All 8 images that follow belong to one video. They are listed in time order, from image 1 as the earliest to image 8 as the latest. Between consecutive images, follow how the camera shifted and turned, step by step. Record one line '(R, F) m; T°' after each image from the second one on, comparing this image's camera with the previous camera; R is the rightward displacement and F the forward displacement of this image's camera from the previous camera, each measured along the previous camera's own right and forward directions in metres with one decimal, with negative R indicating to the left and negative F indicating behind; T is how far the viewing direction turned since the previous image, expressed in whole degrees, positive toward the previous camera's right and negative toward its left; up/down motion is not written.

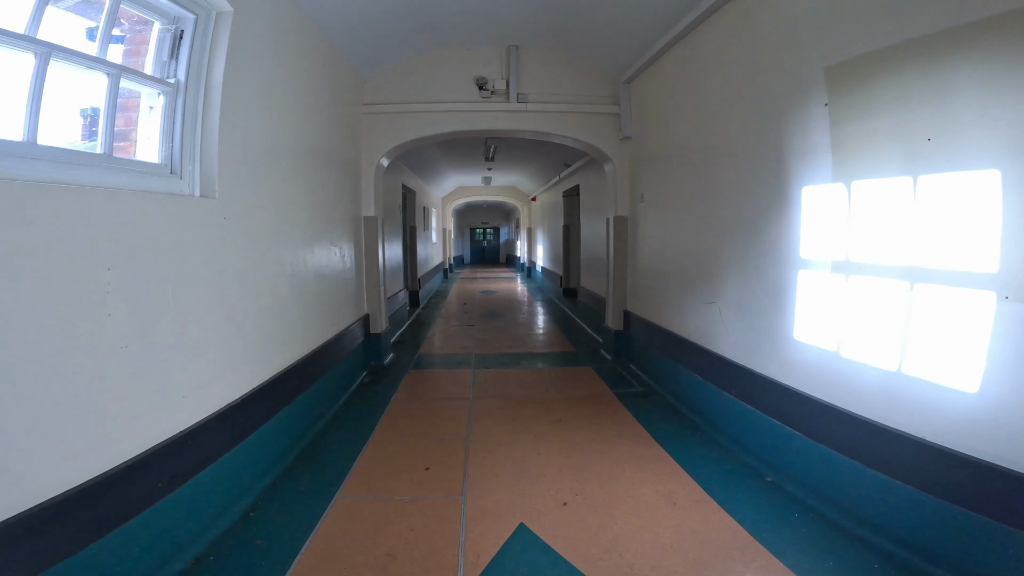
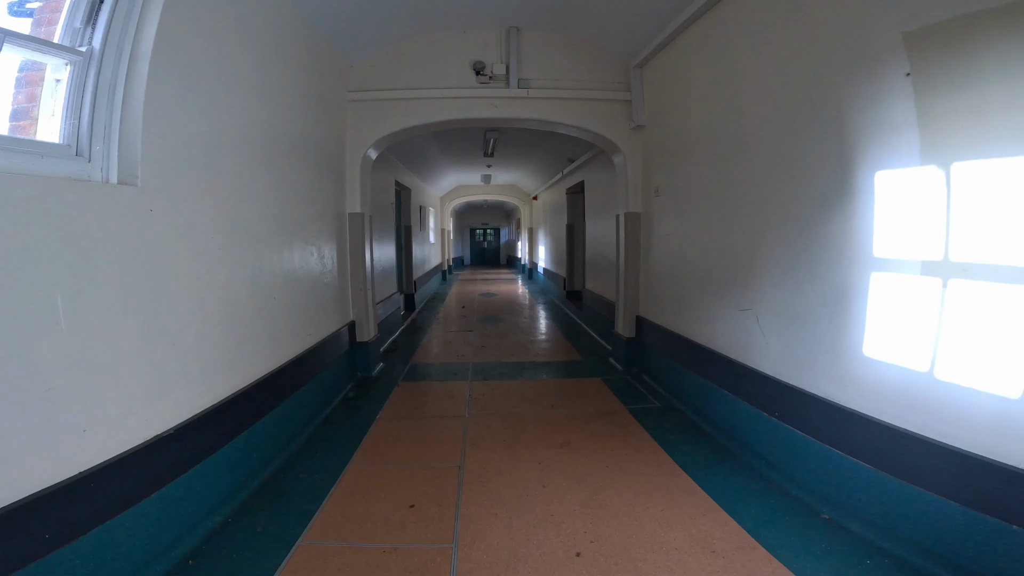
(0.0, +0.4) m; 0°
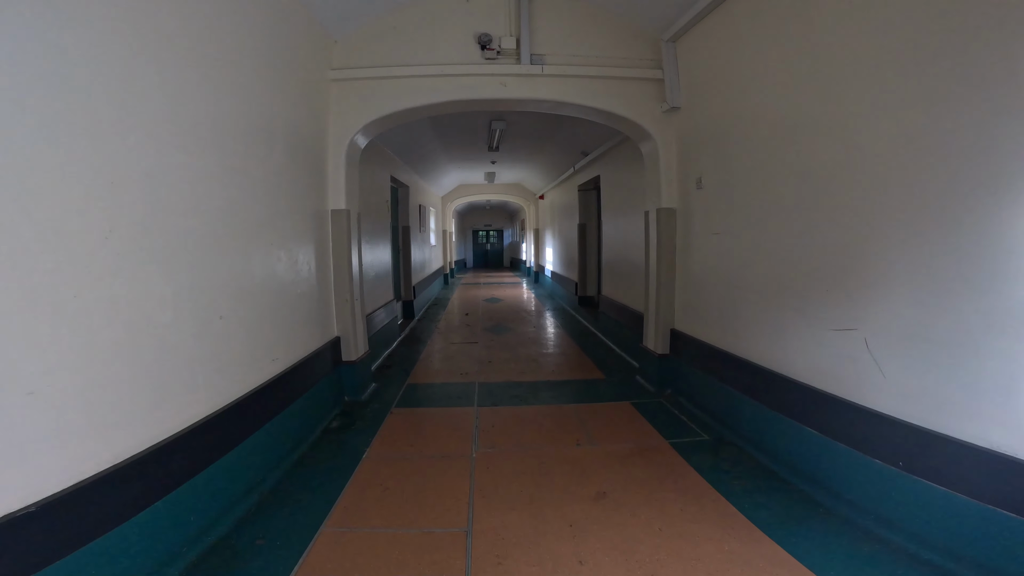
(-0.1, +0.6) m; 0°
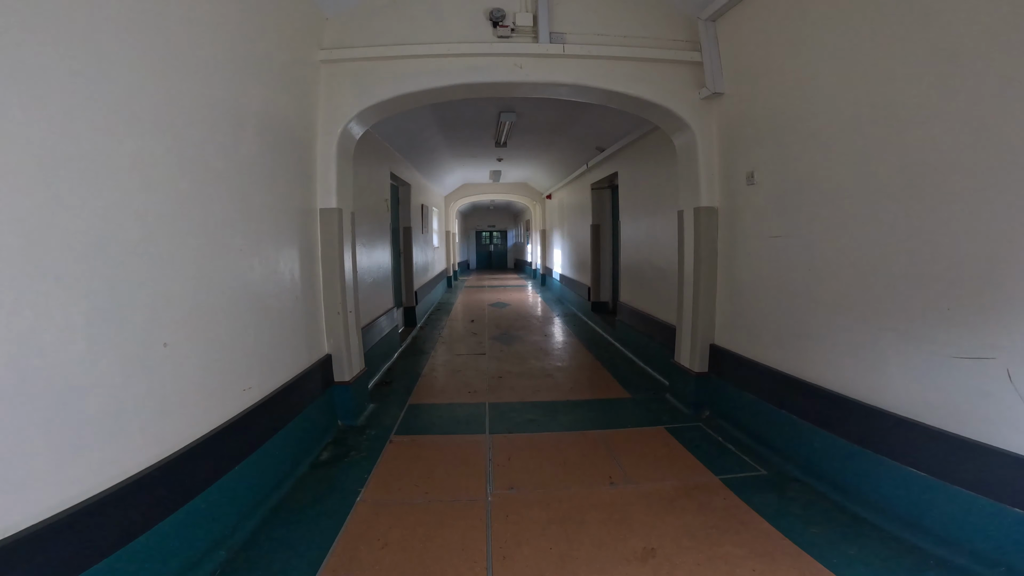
(-0.1, +0.4) m; 0°
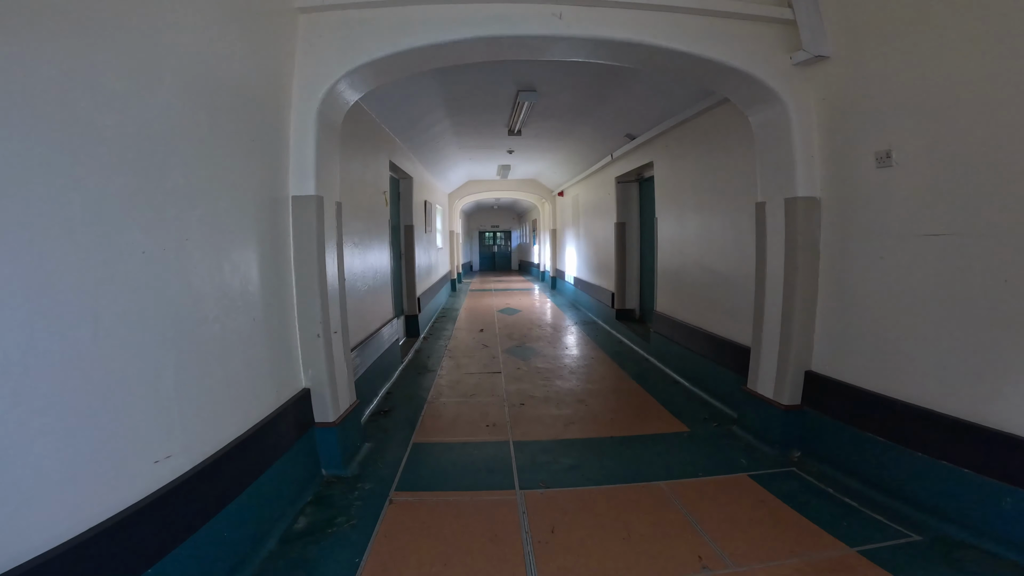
(-0.1, +0.7) m; 0°
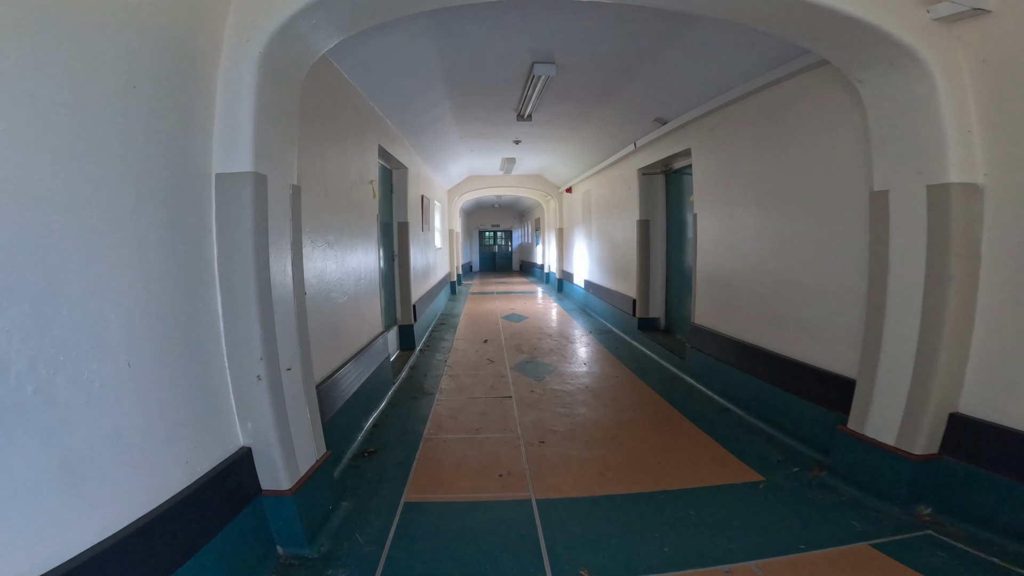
(-0.1, +0.6) m; 0°
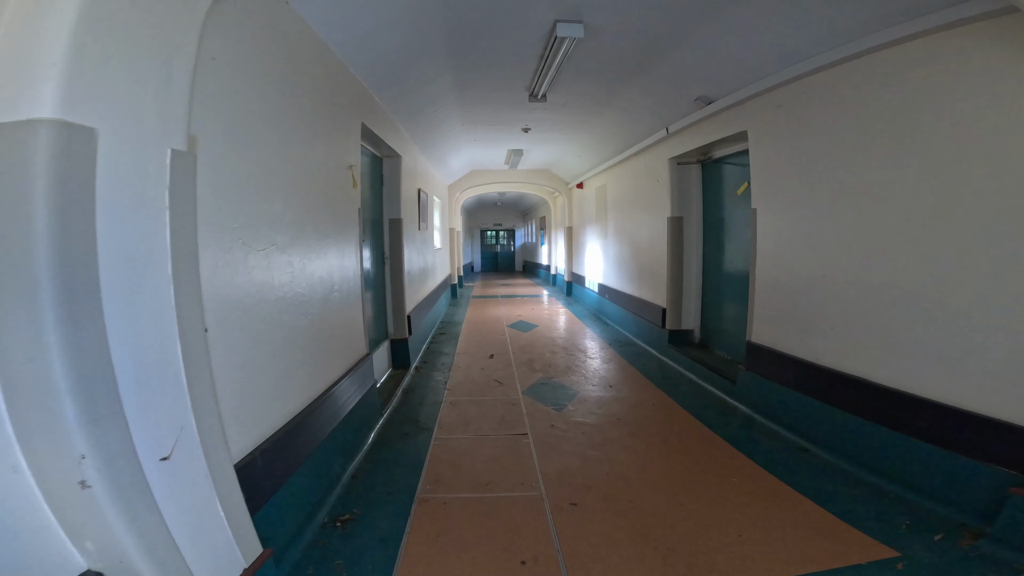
(-0.1, +0.6) m; 0°
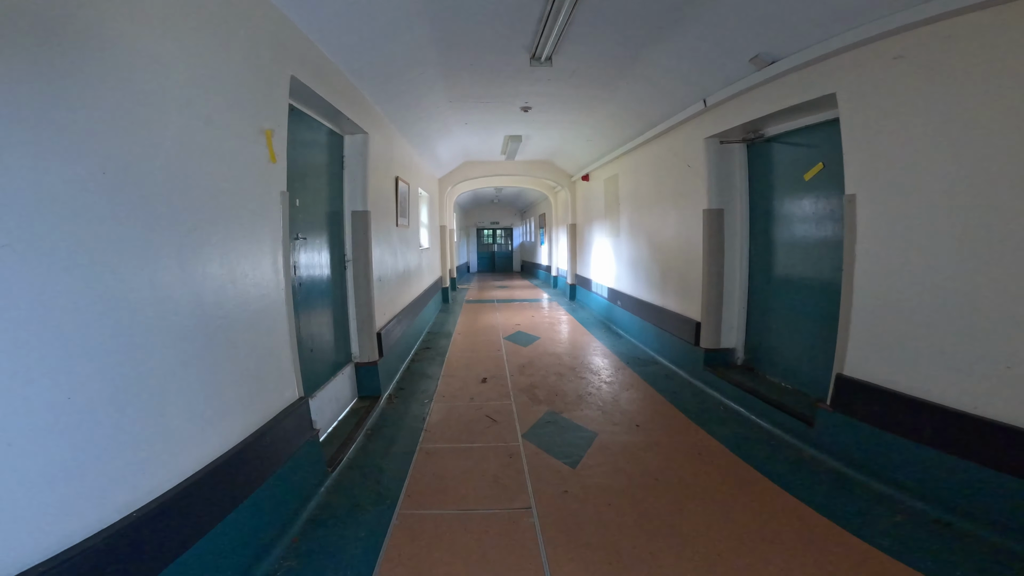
(0.0, +0.8) m; 0°
